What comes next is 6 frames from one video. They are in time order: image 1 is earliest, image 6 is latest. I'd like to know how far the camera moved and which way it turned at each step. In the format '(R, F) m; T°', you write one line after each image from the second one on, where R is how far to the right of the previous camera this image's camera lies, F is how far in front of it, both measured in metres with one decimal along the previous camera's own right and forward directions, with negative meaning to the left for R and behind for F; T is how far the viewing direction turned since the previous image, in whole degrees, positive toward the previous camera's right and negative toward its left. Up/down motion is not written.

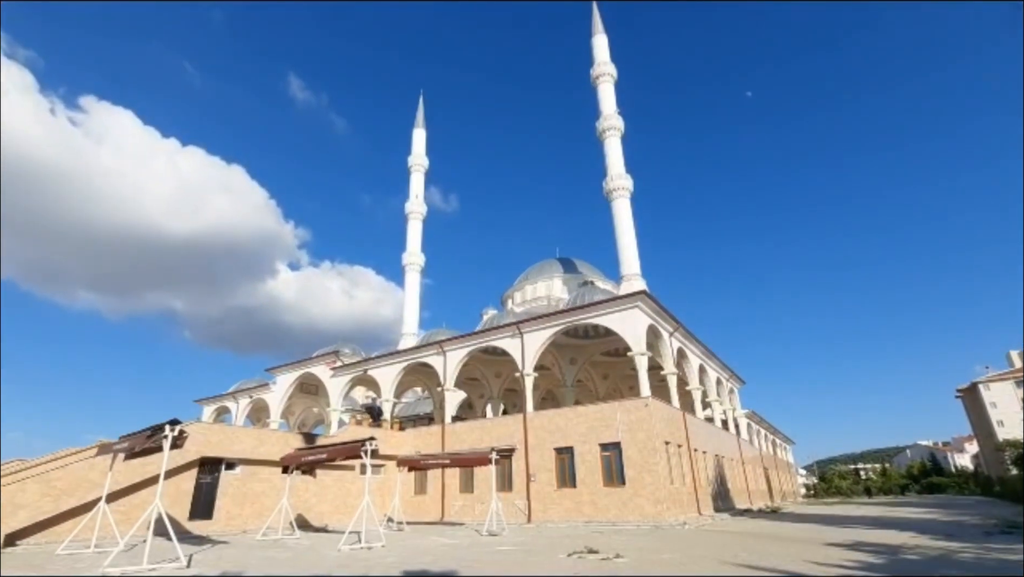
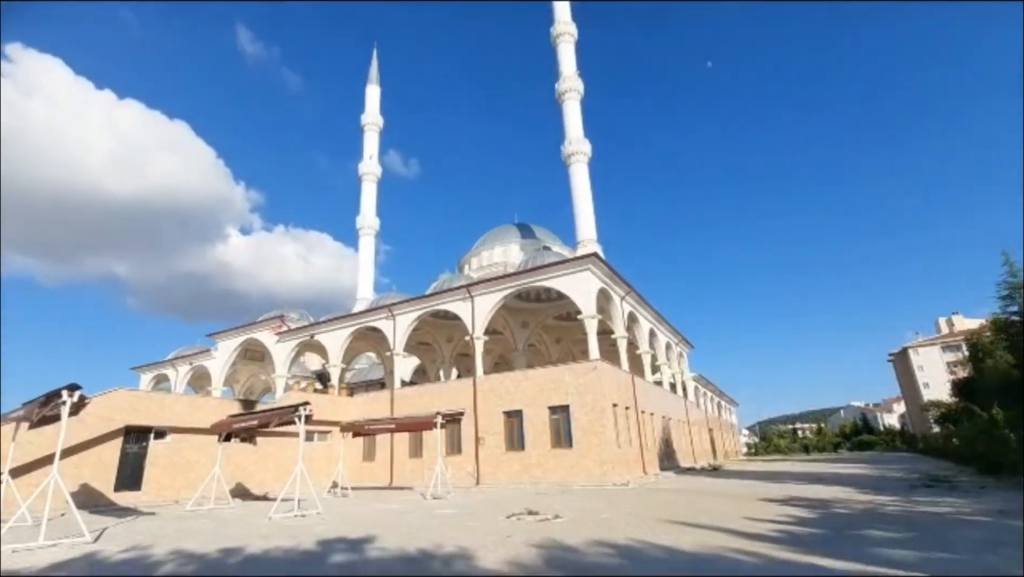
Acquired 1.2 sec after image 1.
(+0.5, +0.6) m; +4°
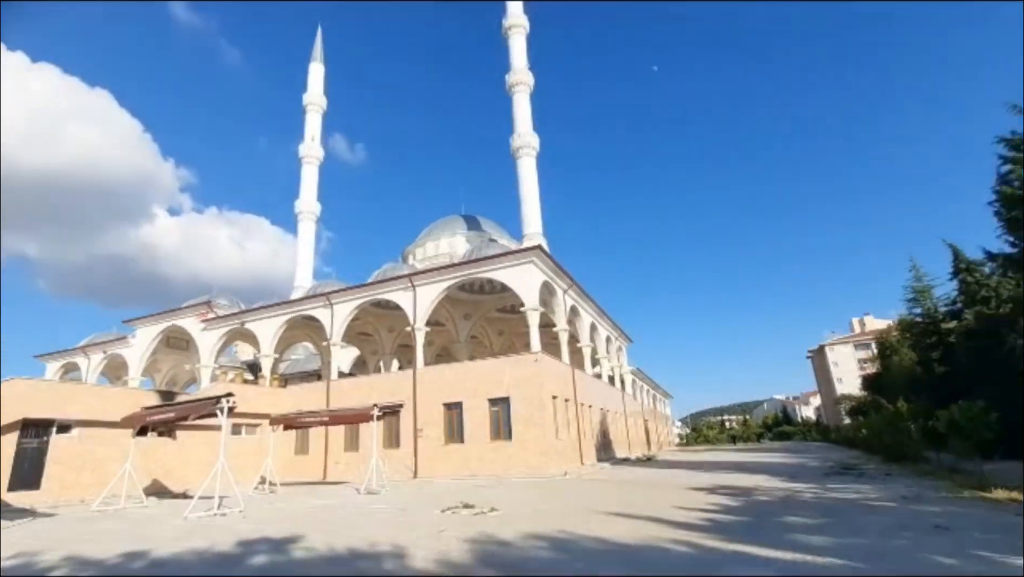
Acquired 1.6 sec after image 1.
(+0.1, +0.2) m; +6°
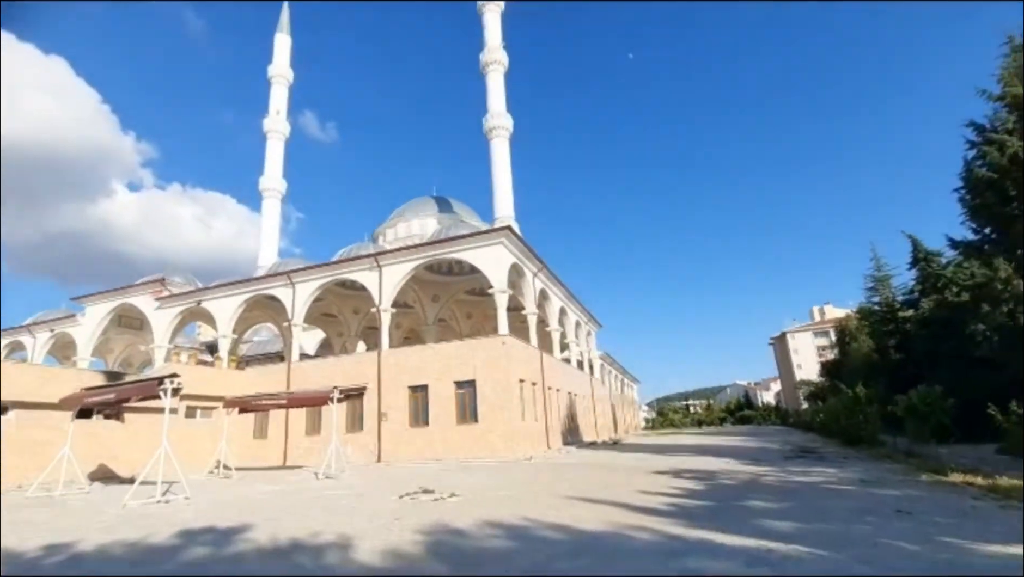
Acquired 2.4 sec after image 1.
(+0.2, +0.5) m; +3°
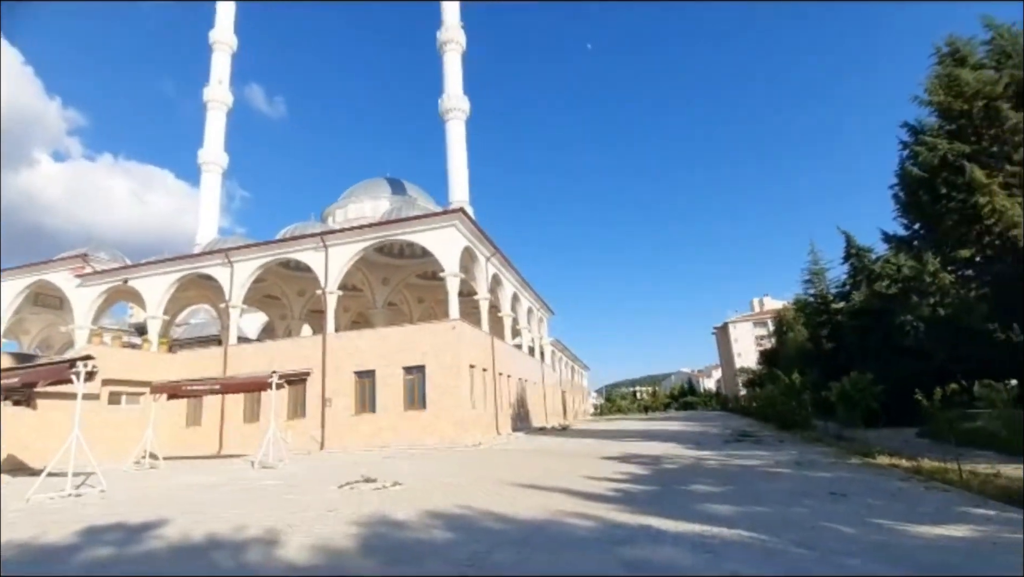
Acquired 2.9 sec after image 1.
(+0.1, +0.3) m; +5°
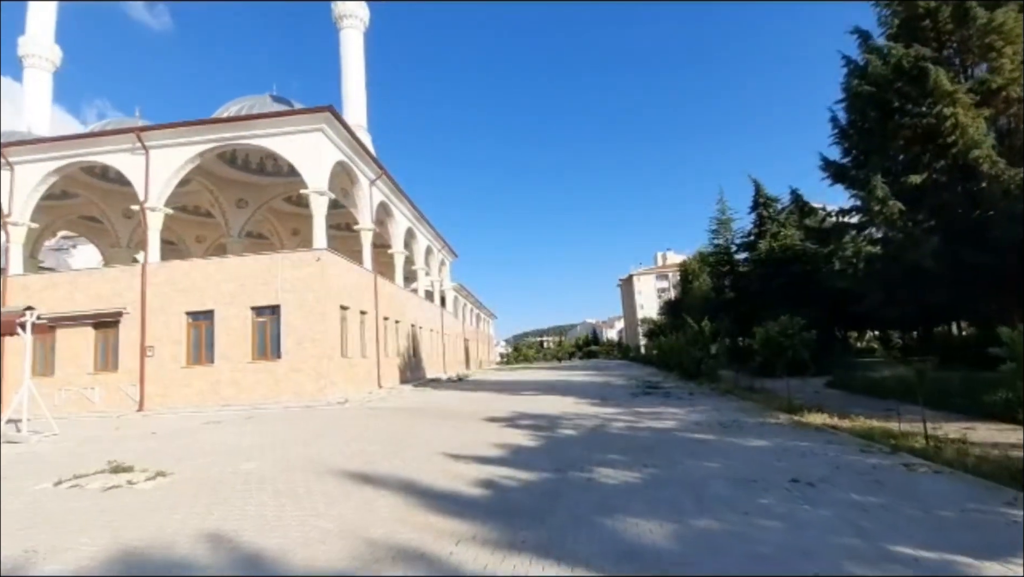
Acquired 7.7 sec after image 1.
(+1.0, +3.2) m; +10°
